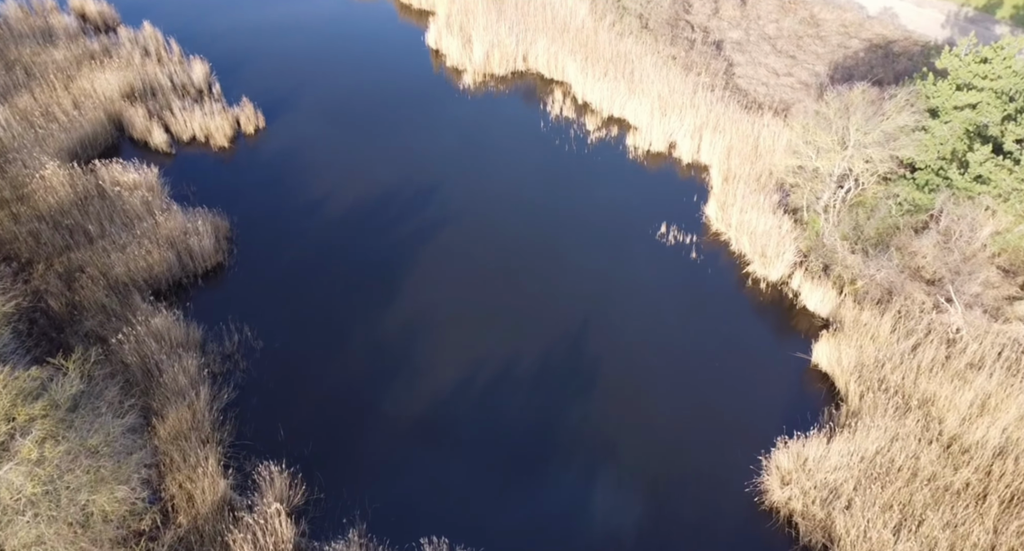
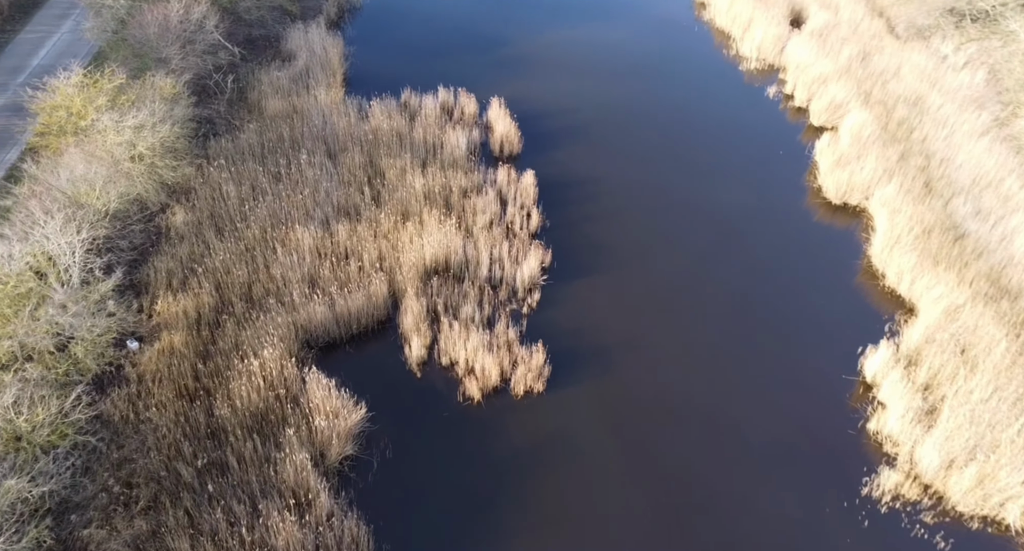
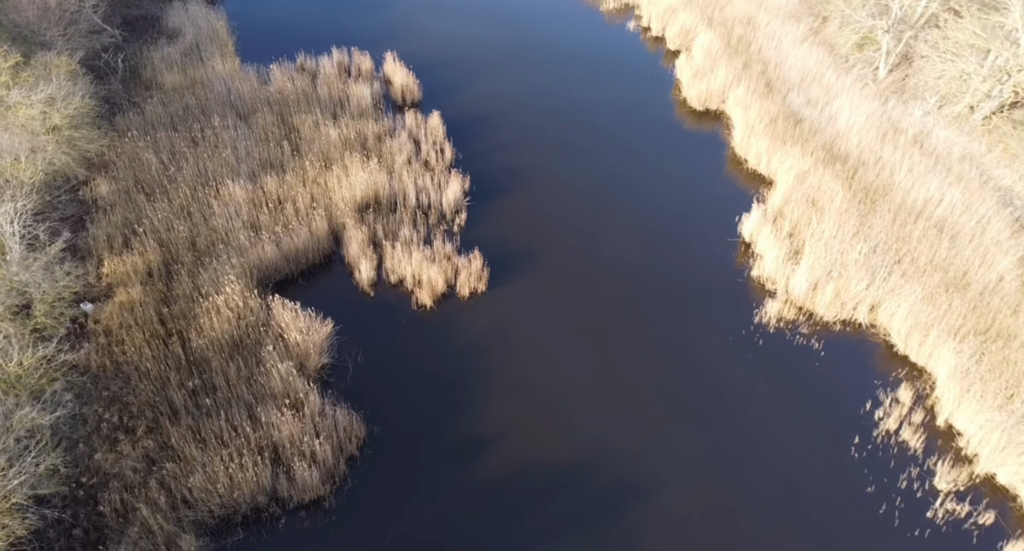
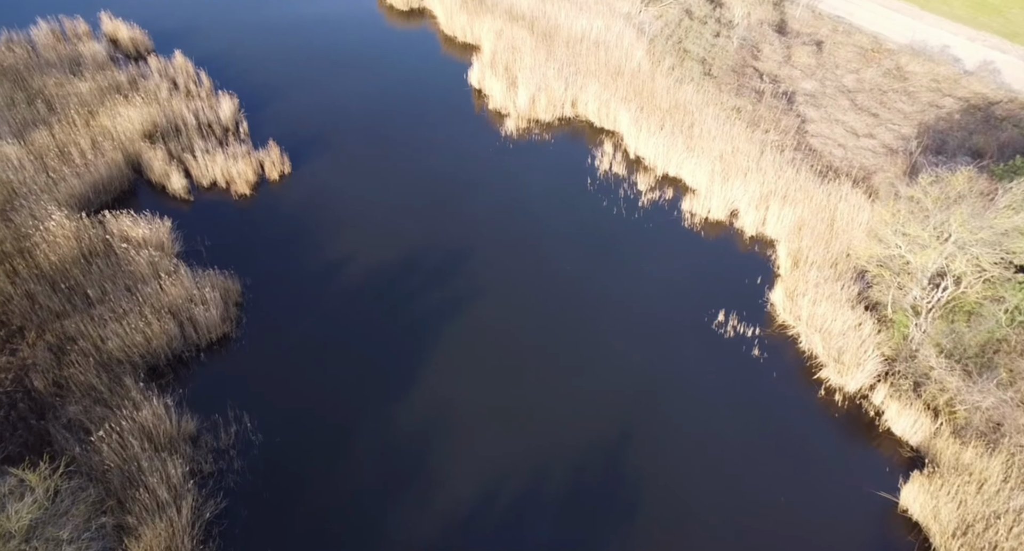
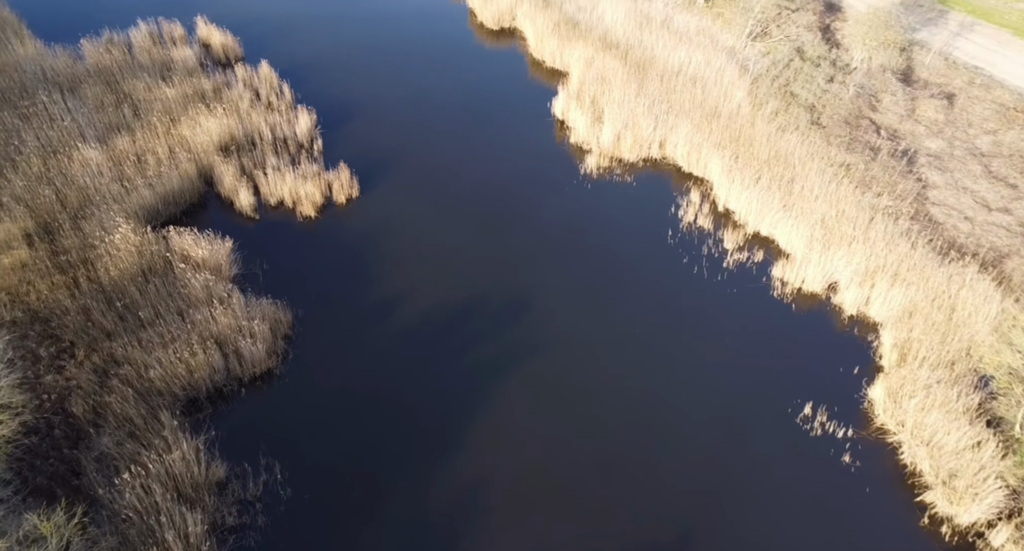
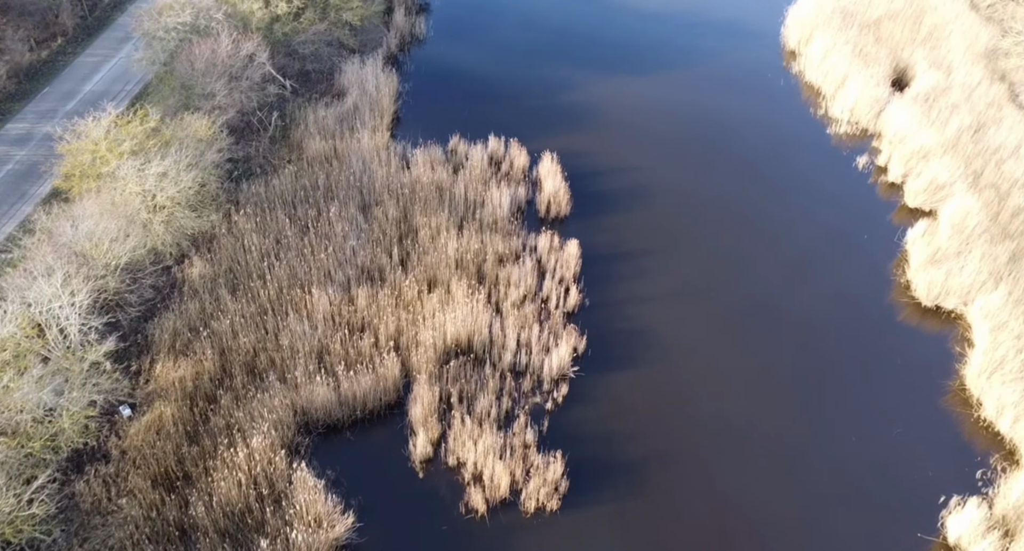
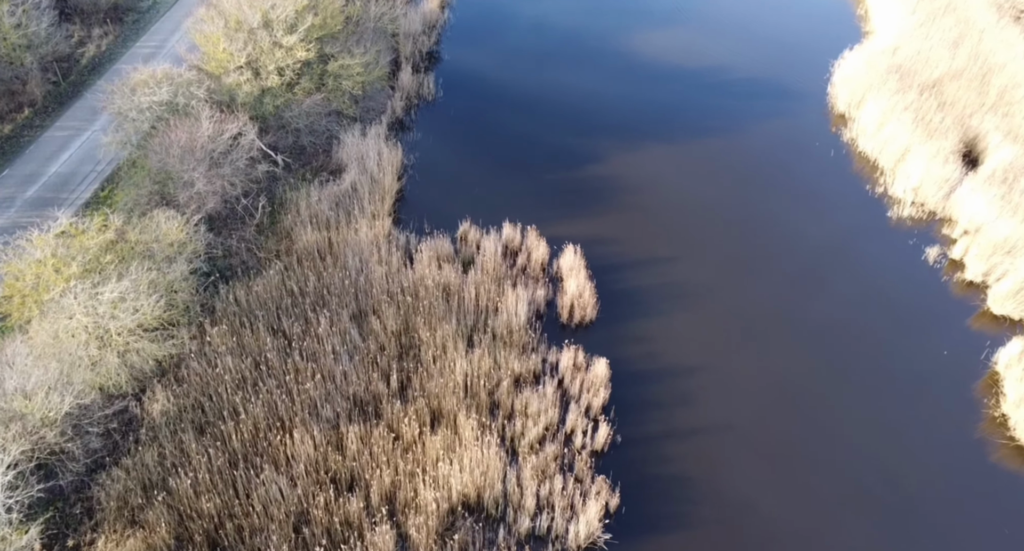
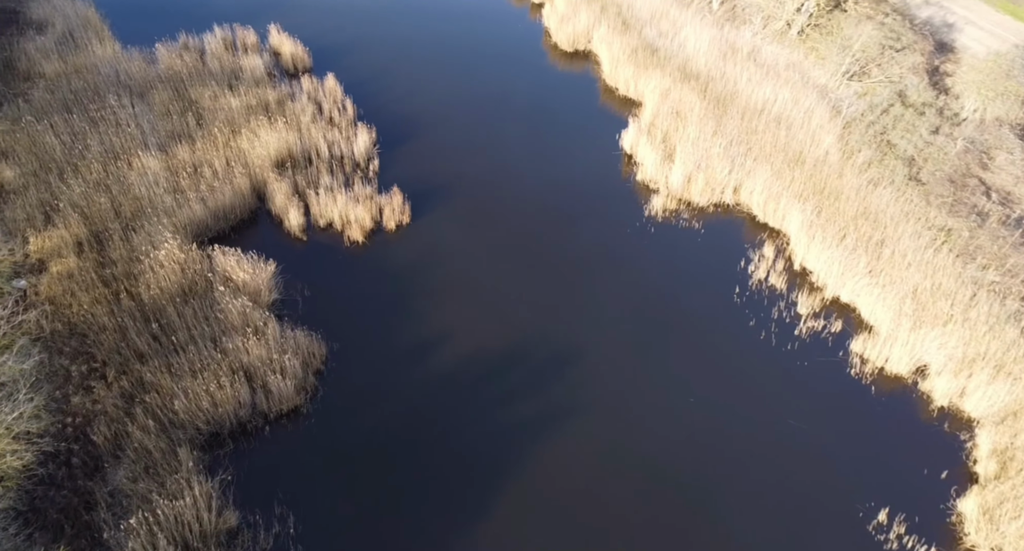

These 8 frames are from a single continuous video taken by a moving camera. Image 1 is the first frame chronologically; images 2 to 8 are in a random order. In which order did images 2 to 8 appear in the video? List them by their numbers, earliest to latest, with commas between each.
4, 5, 8, 3, 2, 6, 7
